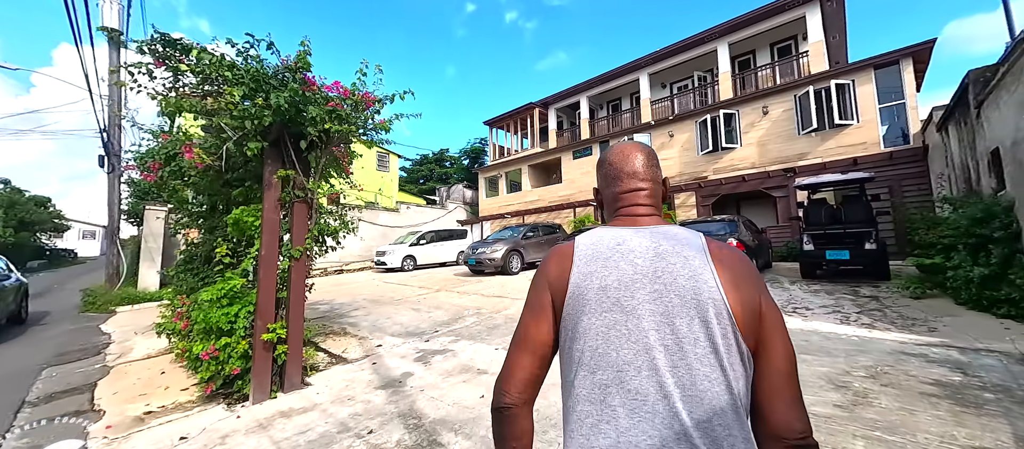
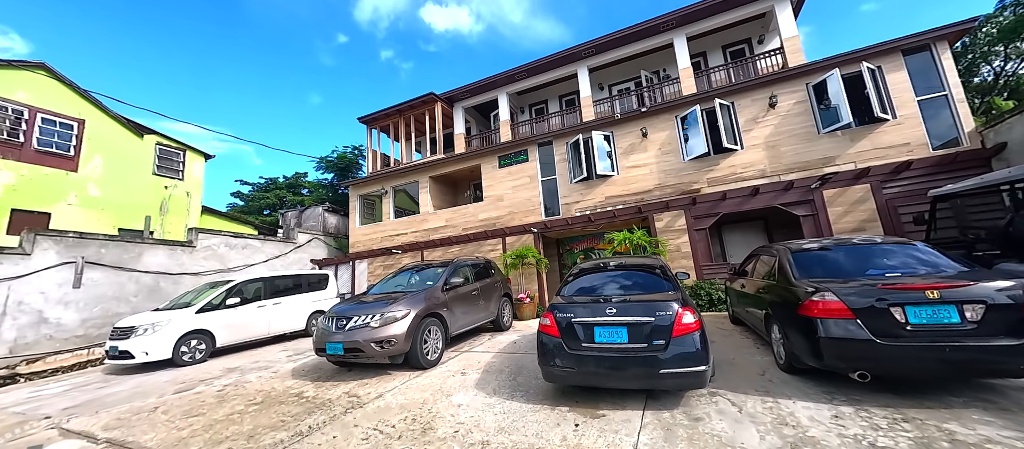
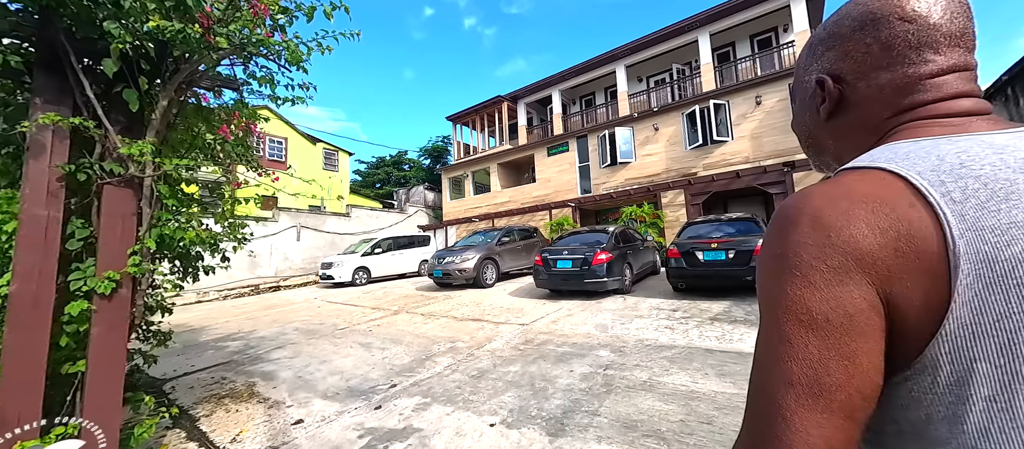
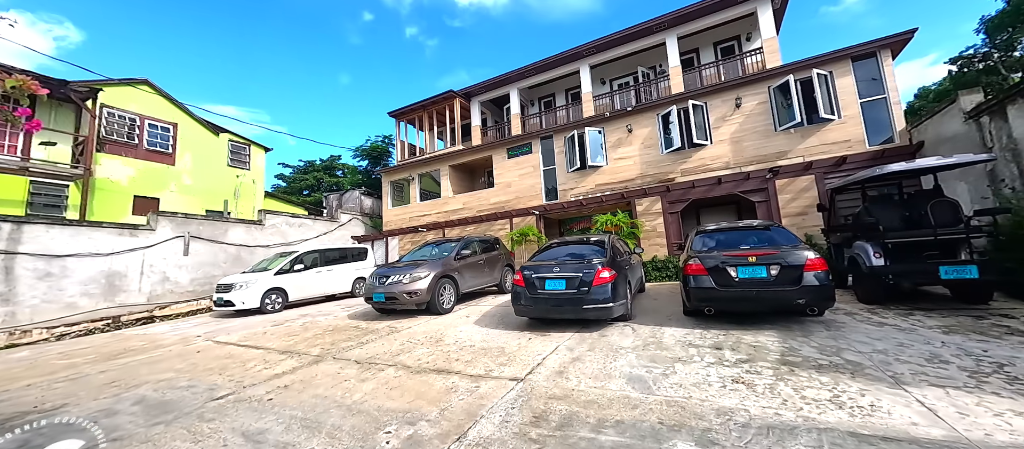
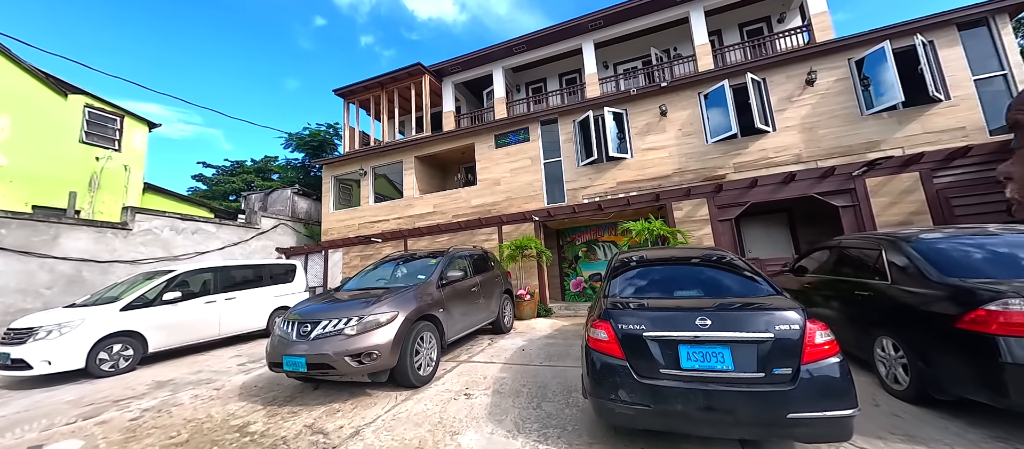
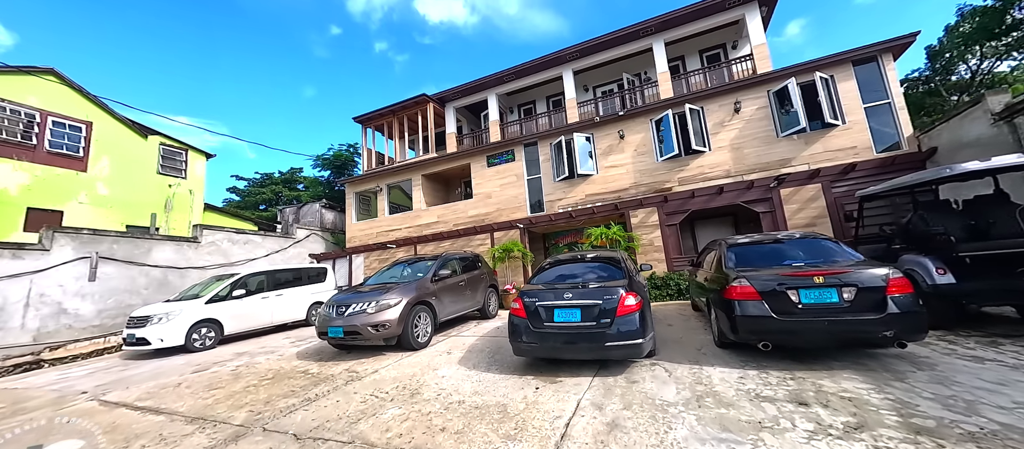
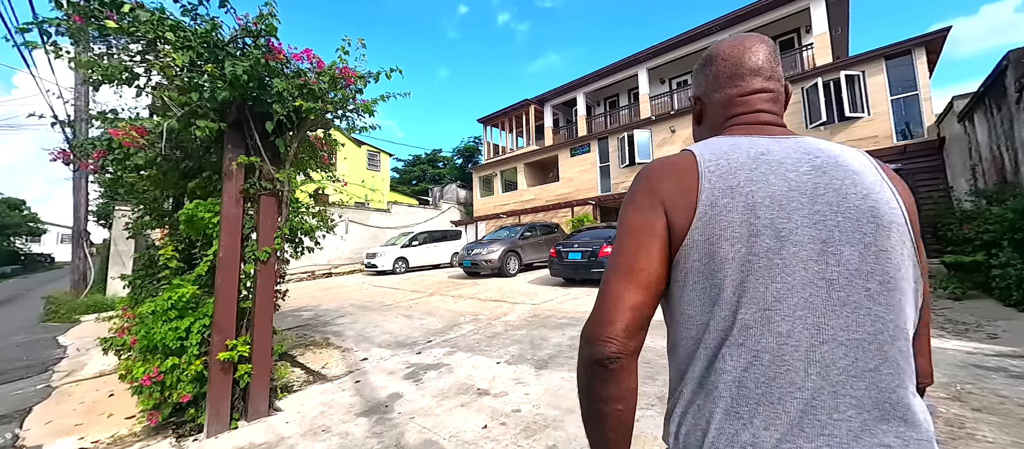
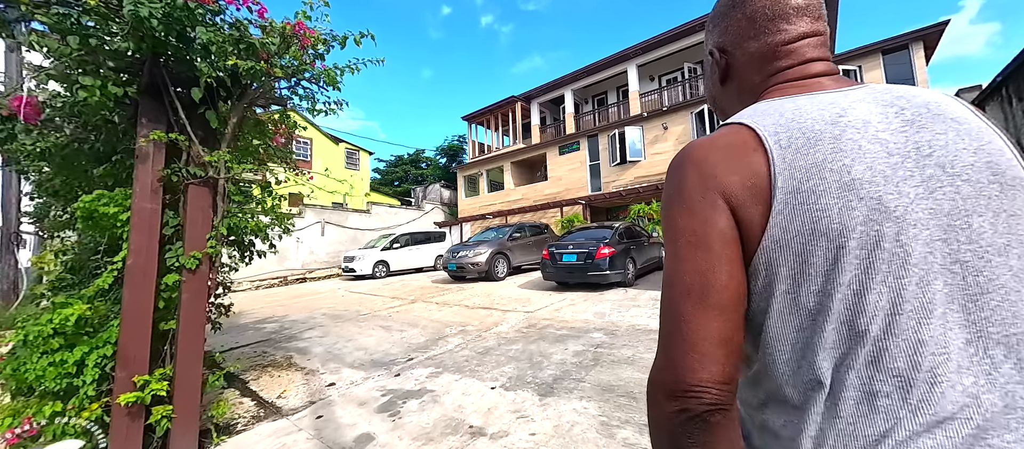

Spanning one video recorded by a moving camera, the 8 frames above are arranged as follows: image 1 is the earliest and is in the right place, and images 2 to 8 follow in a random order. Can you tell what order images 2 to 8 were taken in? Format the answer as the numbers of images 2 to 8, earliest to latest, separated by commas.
7, 8, 3, 4, 6, 2, 5
